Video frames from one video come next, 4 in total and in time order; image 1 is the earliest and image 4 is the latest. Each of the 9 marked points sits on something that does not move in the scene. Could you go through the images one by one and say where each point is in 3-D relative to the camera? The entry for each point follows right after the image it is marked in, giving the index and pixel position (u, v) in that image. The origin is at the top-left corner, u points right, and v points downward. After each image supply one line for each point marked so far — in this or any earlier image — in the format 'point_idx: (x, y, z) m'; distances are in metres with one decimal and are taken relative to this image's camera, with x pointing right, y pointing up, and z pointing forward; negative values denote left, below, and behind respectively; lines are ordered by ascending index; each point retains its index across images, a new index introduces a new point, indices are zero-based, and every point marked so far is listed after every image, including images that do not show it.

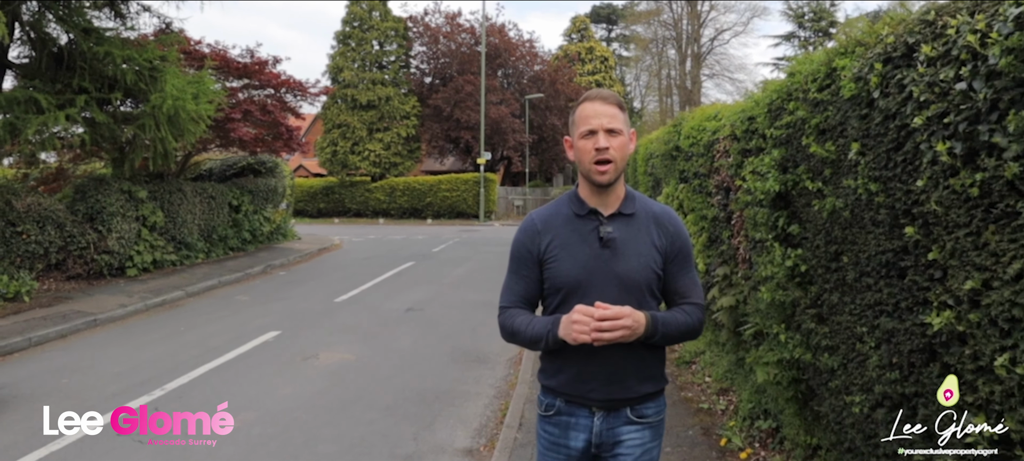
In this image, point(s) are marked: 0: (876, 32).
0: (+1.4, +0.7, +2.5) m
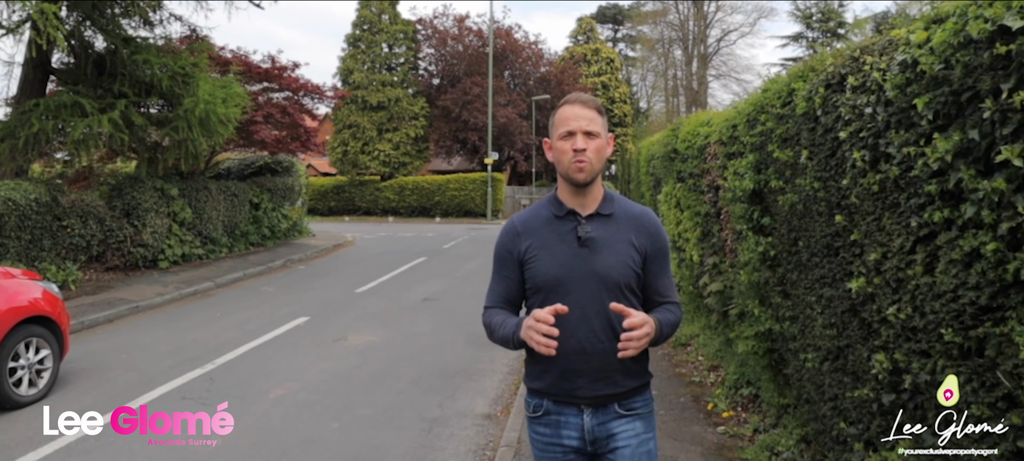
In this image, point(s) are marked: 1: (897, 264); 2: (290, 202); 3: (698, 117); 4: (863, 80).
0: (+1.5, +0.8, +3.1) m
1: (+1.3, -0.1, +2.2) m
2: (-5.9, +0.8, +17.2) m
3: (+1.8, +1.1, +6.2) m
4: (+1.3, +0.6, +2.5) m
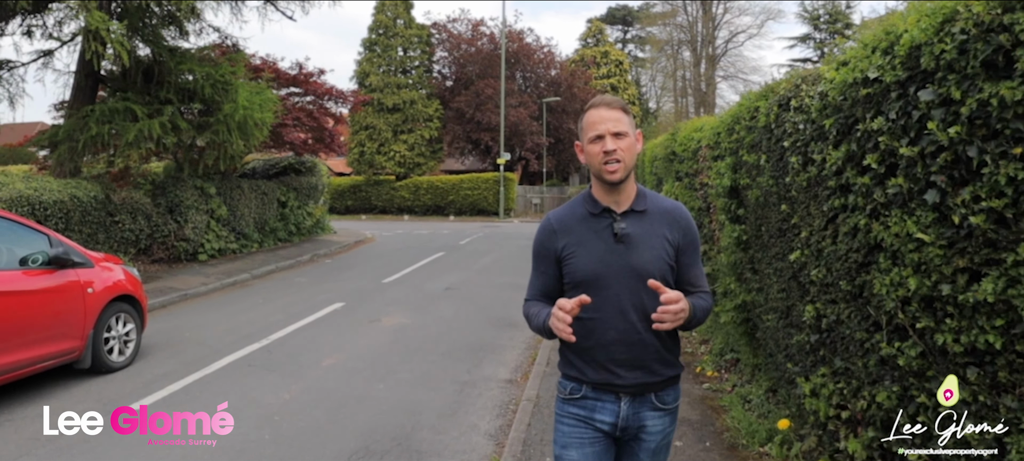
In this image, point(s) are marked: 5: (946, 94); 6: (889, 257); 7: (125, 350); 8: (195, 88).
0: (+1.6, +0.9, +3.9) m
1: (+1.4, 0.0, +3.0) m
2: (-5.5, +0.8, +18.1) m
3: (+2.0, +1.2, +7.0) m
4: (+1.5, +0.6, +3.3) m
5: (+1.4, +0.4, +2.1) m
6: (+1.4, -0.1, +2.3) m
7: (-3.7, -1.1, +6.2) m
8: (-5.7, +2.6, +11.6) m
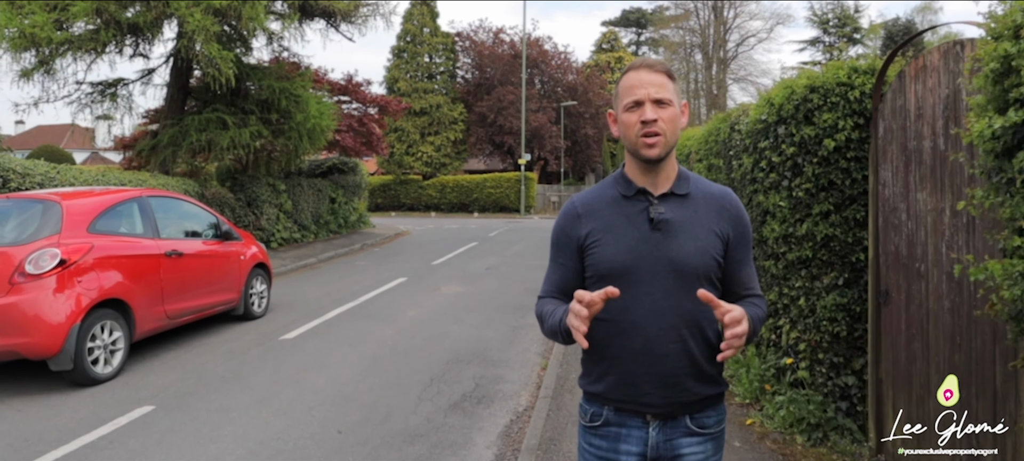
0: (+2.0, +1.1, +5.9) m
1: (+1.8, +0.2, +5.0) m
2: (-4.8, +1.0, +20.3) m
3: (+2.4, +1.4, +9.0) m
4: (+1.9, +0.8, +5.3) m
5: (+1.8, +0.6, +4.1) m
6: (+1.7, +0.1, +4.3) m
7: (-3.2, -0.9, +8.3) m
8: (-5.1, +2.8, +13.8) m
